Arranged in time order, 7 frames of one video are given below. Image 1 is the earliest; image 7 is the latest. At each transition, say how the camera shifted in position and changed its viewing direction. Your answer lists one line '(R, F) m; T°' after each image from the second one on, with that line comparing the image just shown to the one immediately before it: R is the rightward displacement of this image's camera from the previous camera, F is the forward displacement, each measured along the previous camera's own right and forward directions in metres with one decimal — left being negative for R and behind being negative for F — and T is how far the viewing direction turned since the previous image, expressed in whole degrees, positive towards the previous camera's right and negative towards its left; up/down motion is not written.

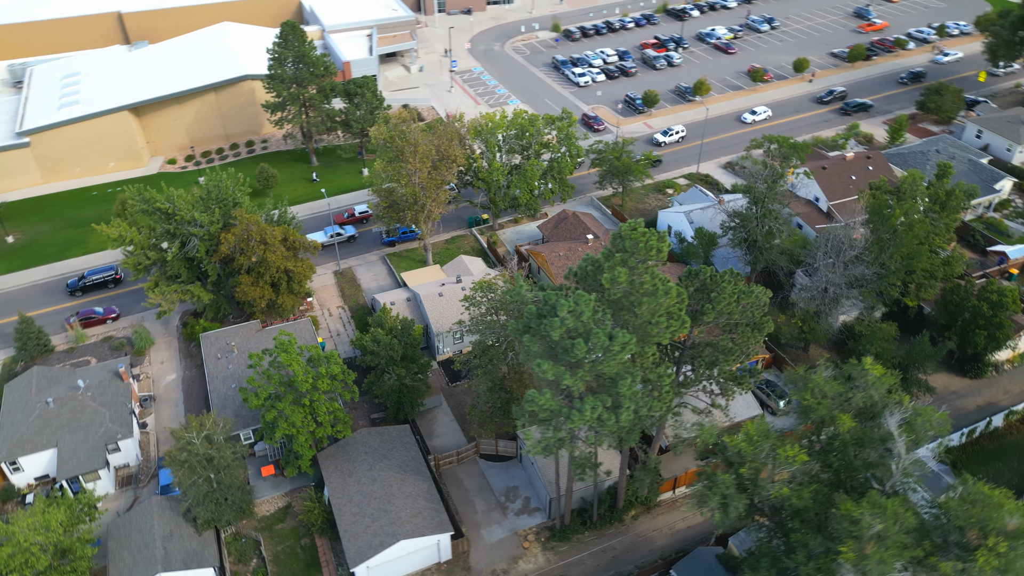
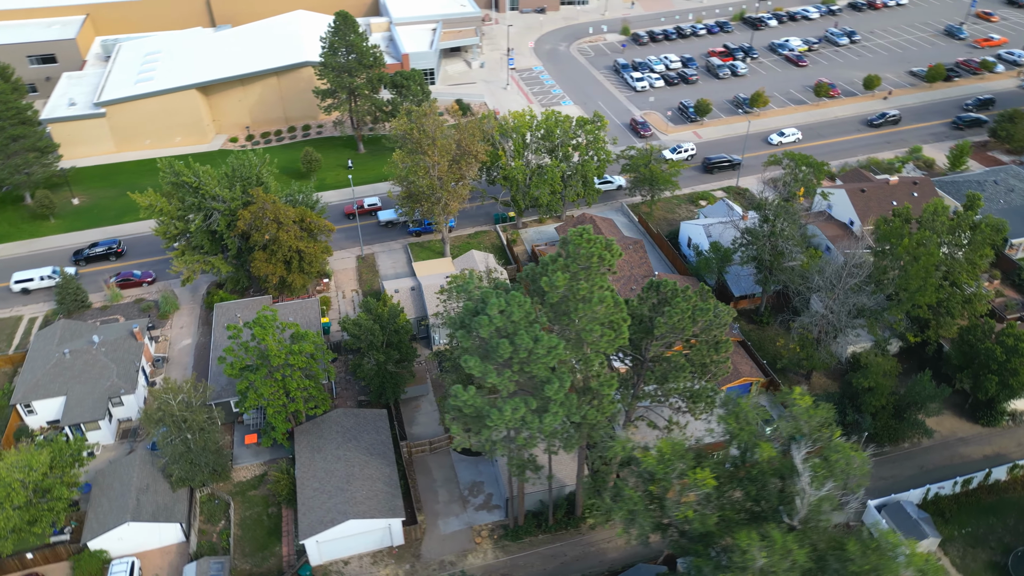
(+5.4, +0.1) m; -7°
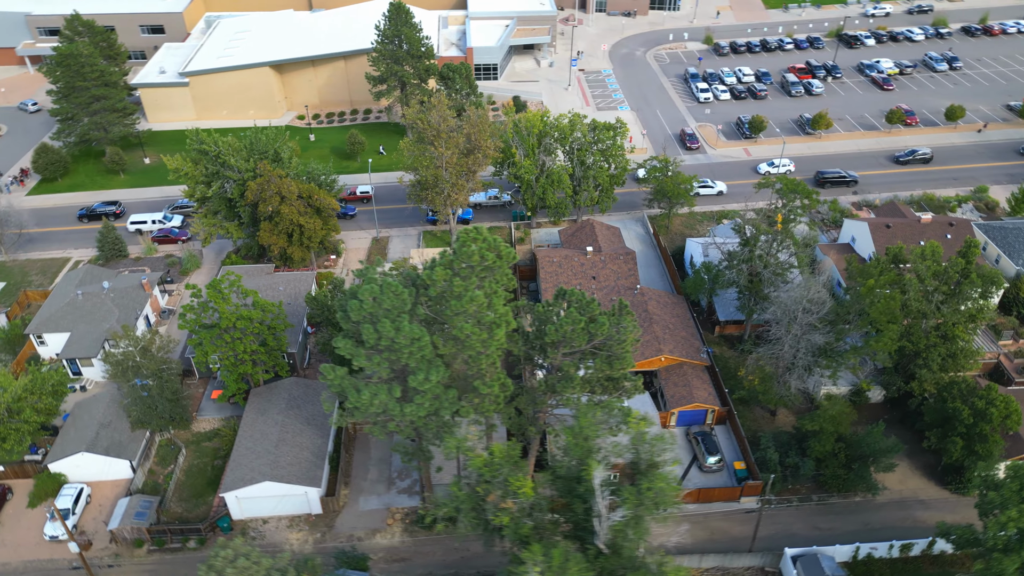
(+8.6, +0.4) m; -9°
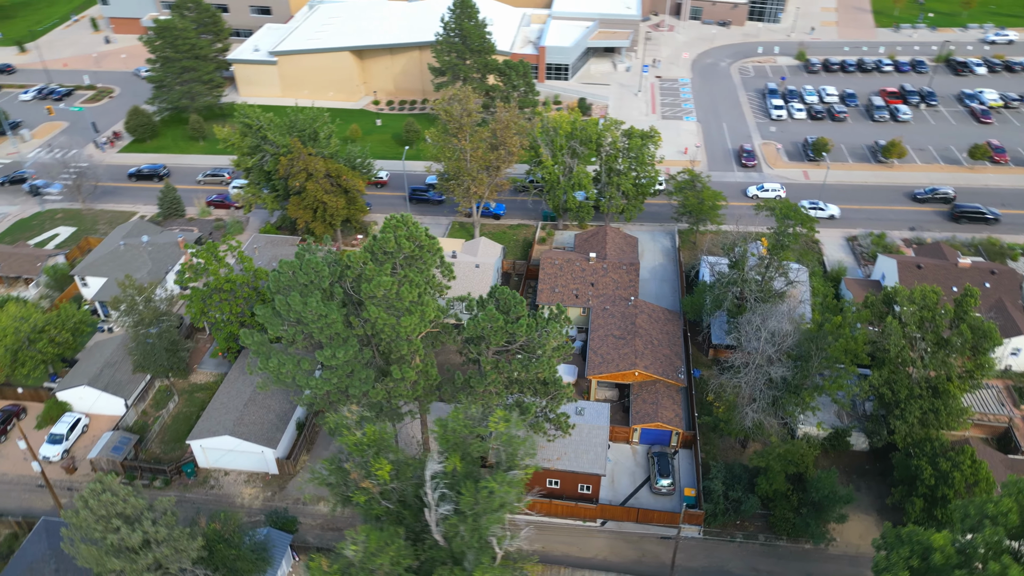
(+7.4, +0.3) m; -9°
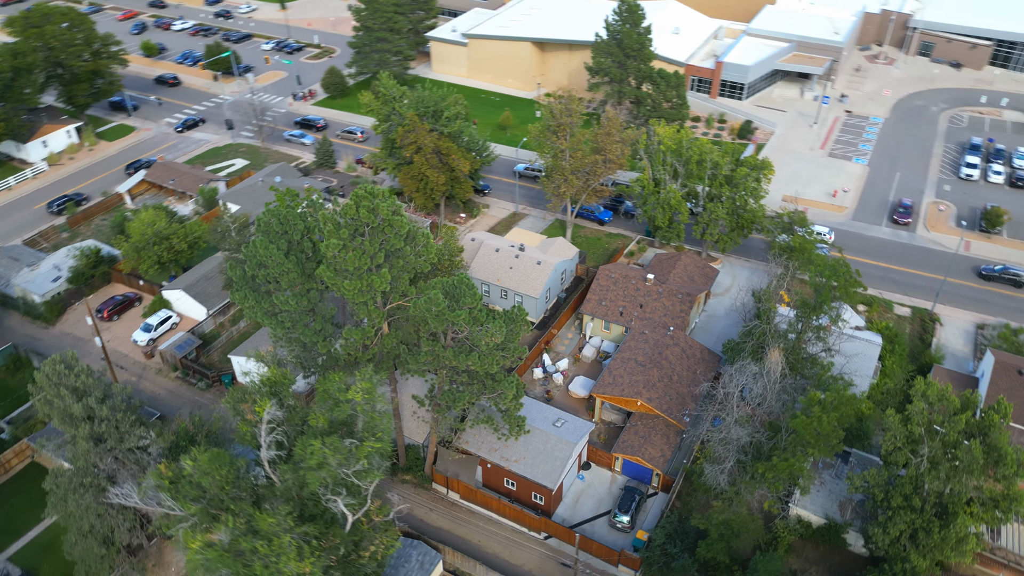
(+10.7, +1.2) m; -17°
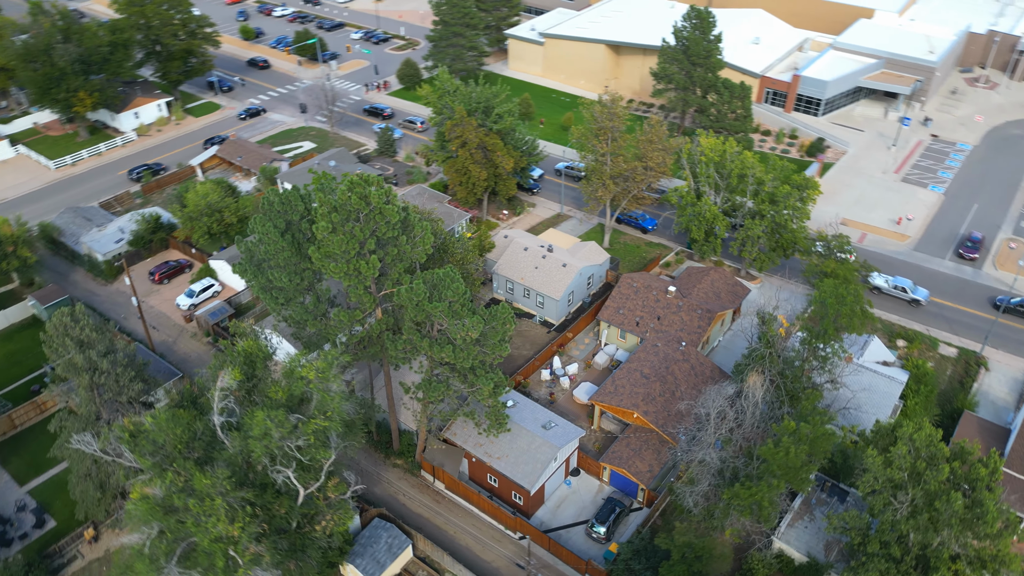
(+4.5, +0.2) m; -7°
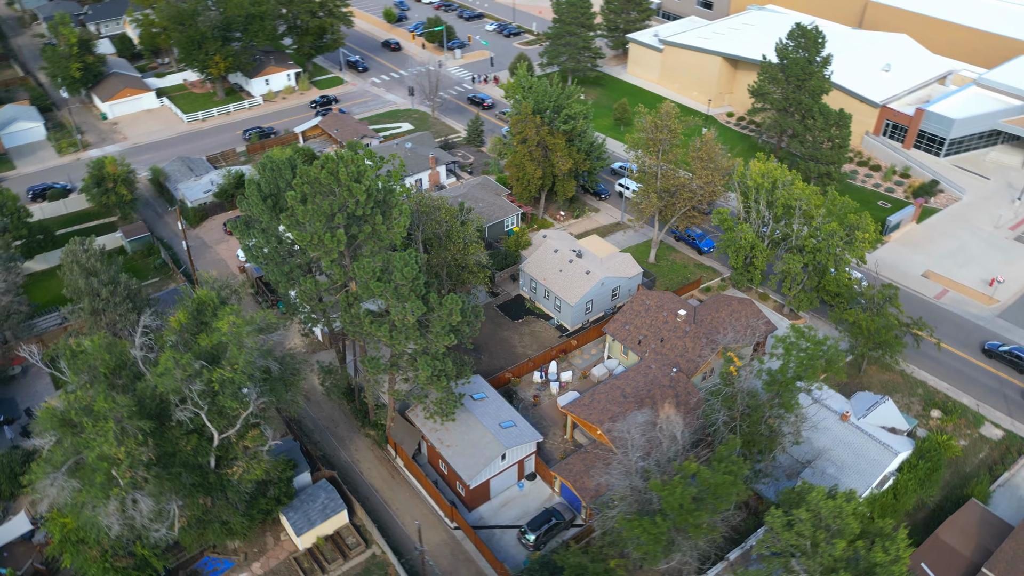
(+8.6, +0.7) m; -12°
